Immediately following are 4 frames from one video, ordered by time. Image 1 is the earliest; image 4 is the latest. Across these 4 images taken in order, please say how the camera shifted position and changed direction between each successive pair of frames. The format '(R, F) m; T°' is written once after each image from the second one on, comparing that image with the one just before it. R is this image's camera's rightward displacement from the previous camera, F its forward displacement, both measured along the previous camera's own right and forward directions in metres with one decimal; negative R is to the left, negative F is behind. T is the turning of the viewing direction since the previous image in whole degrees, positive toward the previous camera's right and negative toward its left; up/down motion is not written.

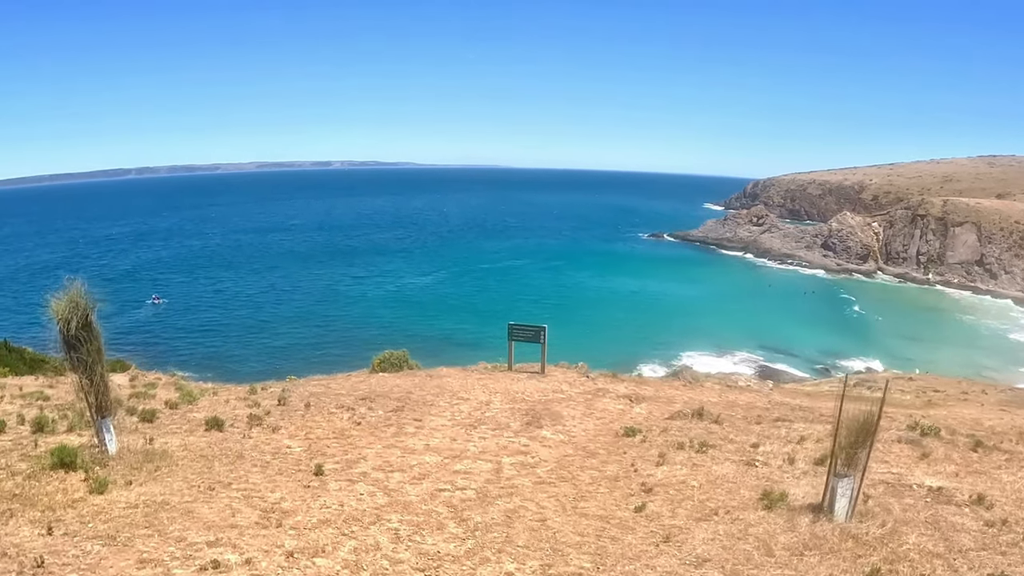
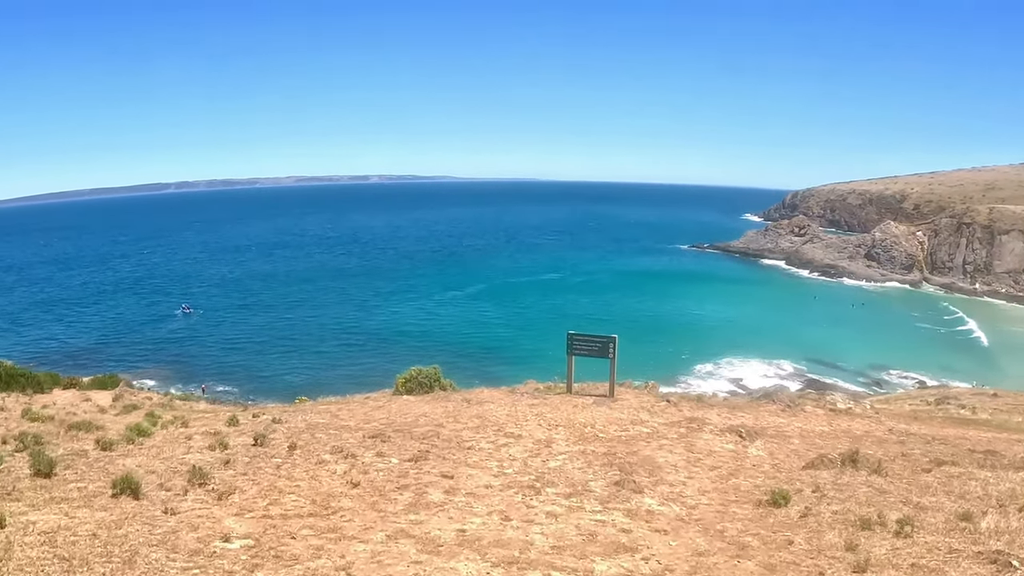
(-0.6, +3.6) m; -3°
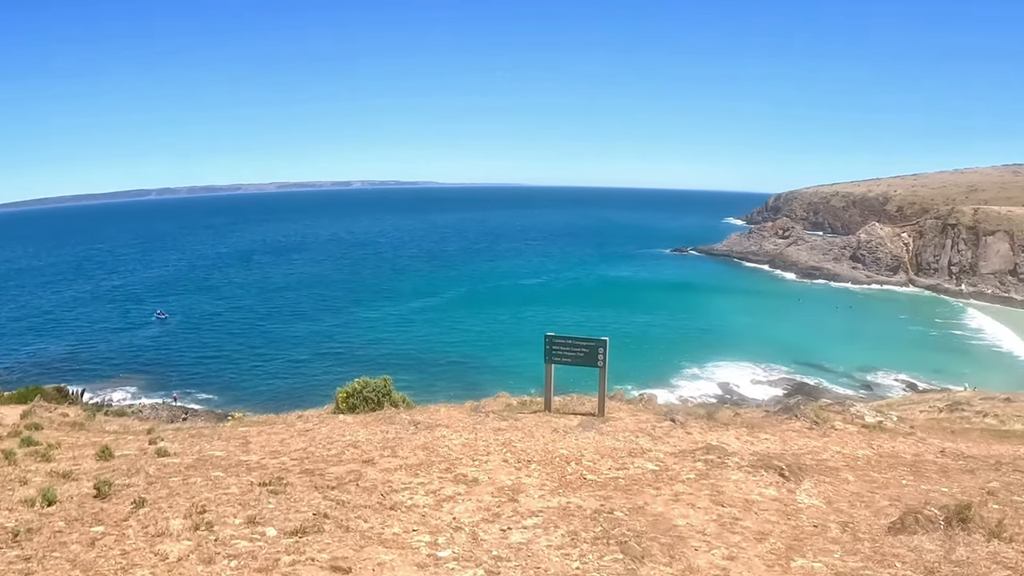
(+0.4, +2.7) m; +1°
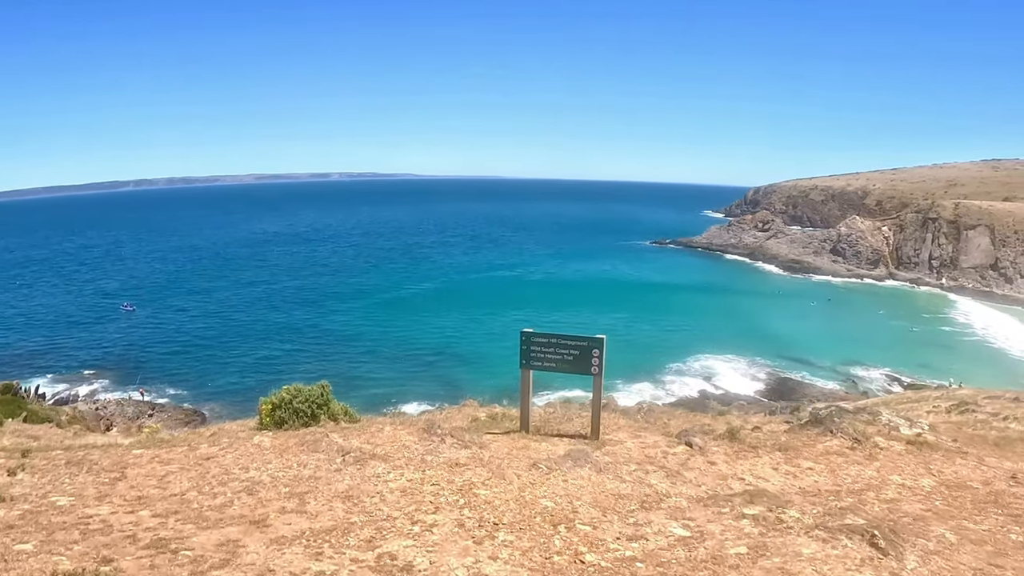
(+0.2, +2.4) m; +1°
